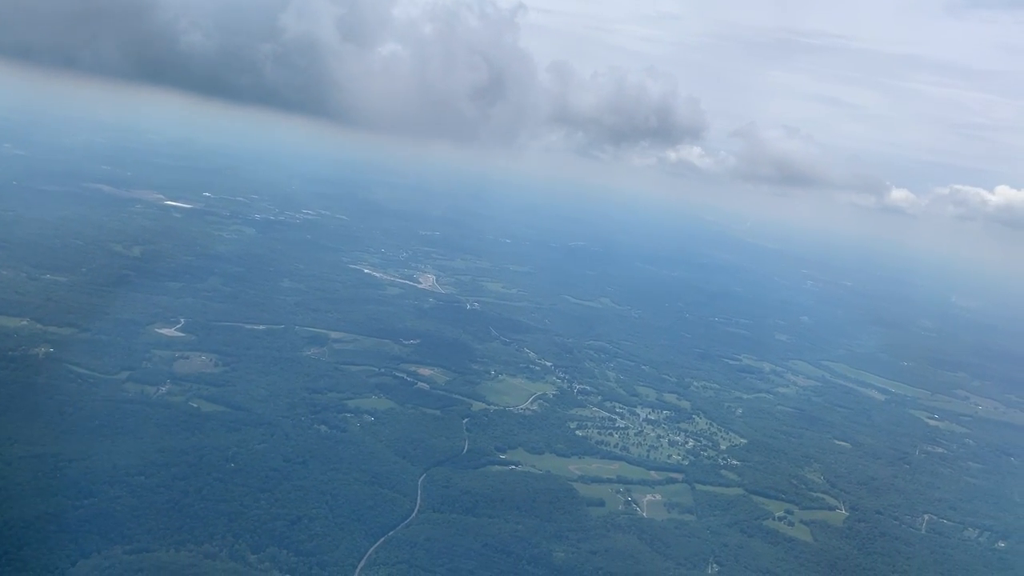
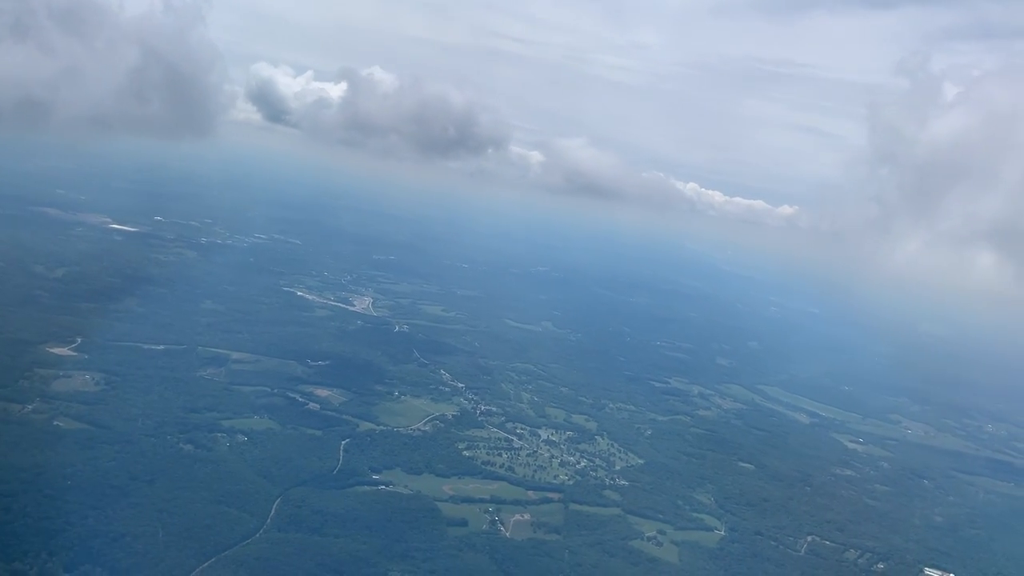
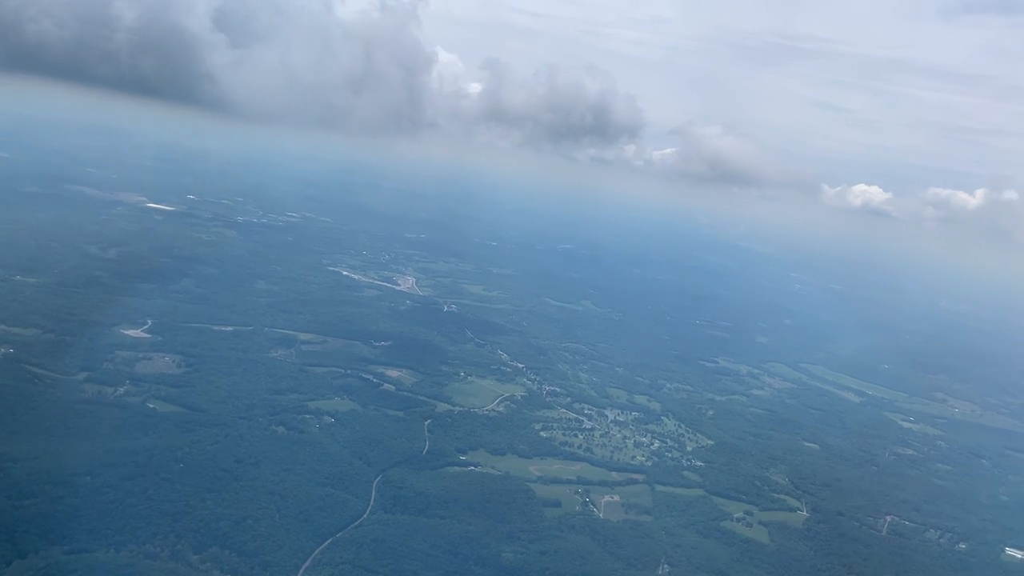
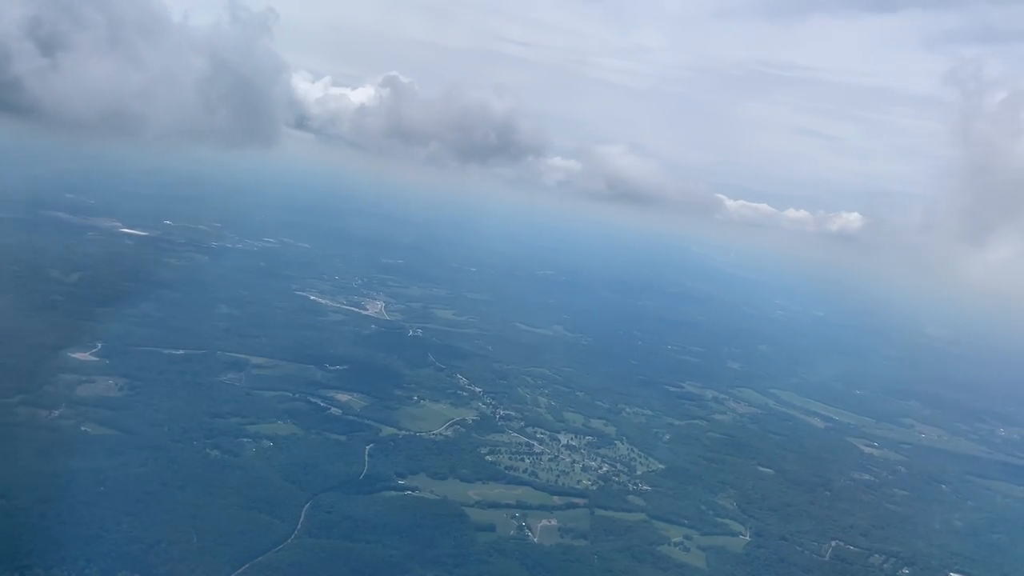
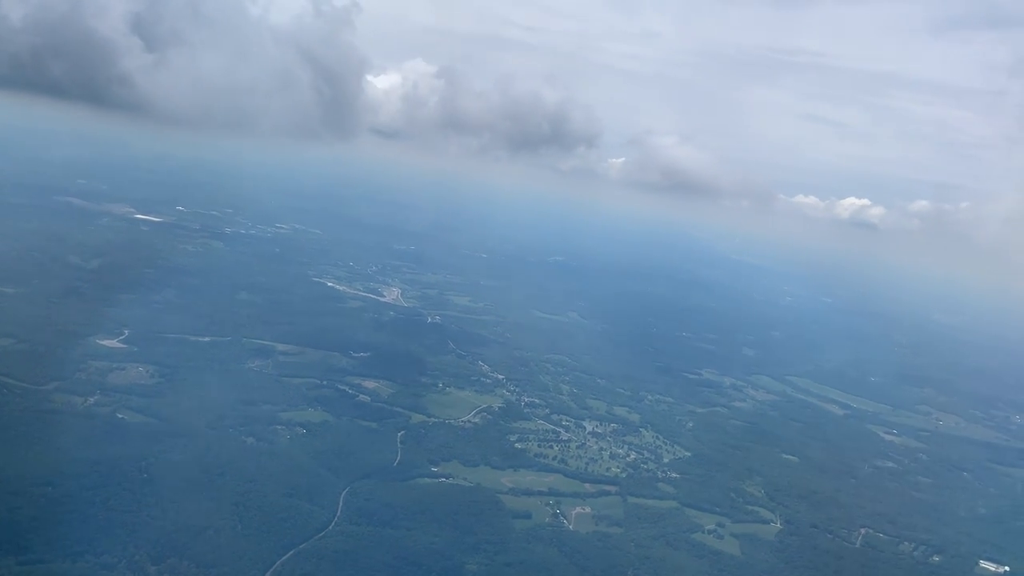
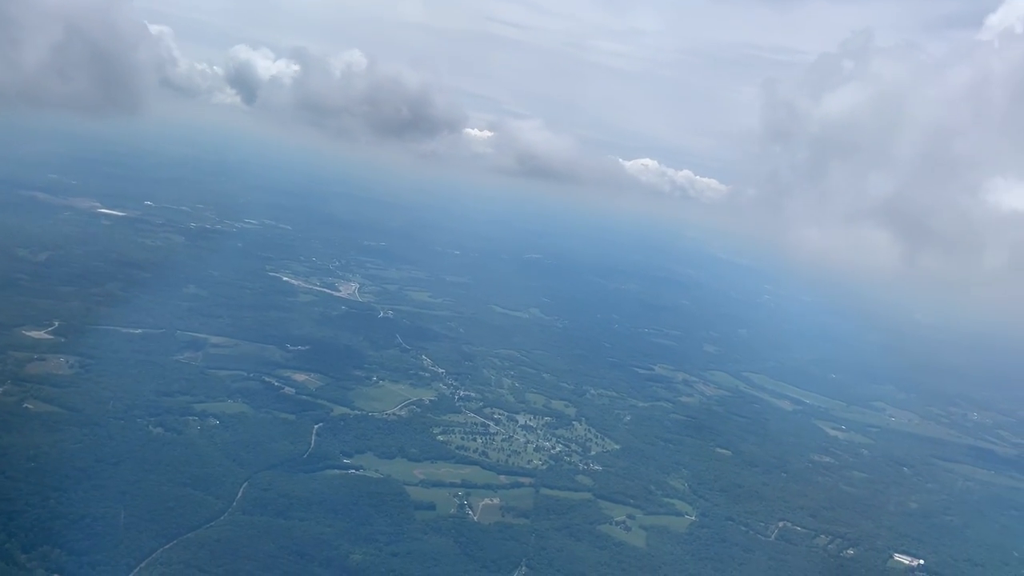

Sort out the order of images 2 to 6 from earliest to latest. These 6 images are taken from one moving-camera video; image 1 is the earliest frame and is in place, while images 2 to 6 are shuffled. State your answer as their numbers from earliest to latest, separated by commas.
3, 5, 4, 2, 6
